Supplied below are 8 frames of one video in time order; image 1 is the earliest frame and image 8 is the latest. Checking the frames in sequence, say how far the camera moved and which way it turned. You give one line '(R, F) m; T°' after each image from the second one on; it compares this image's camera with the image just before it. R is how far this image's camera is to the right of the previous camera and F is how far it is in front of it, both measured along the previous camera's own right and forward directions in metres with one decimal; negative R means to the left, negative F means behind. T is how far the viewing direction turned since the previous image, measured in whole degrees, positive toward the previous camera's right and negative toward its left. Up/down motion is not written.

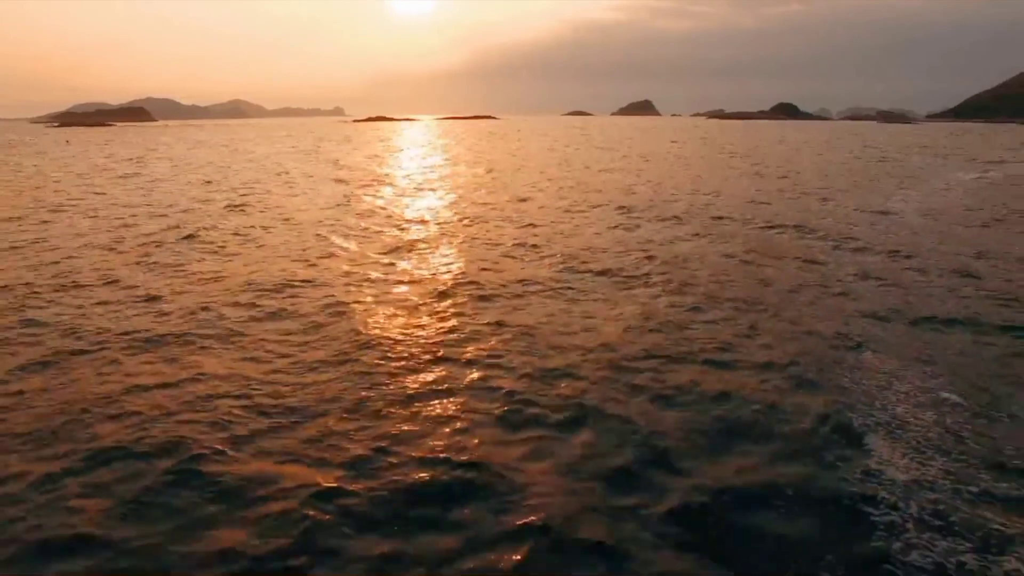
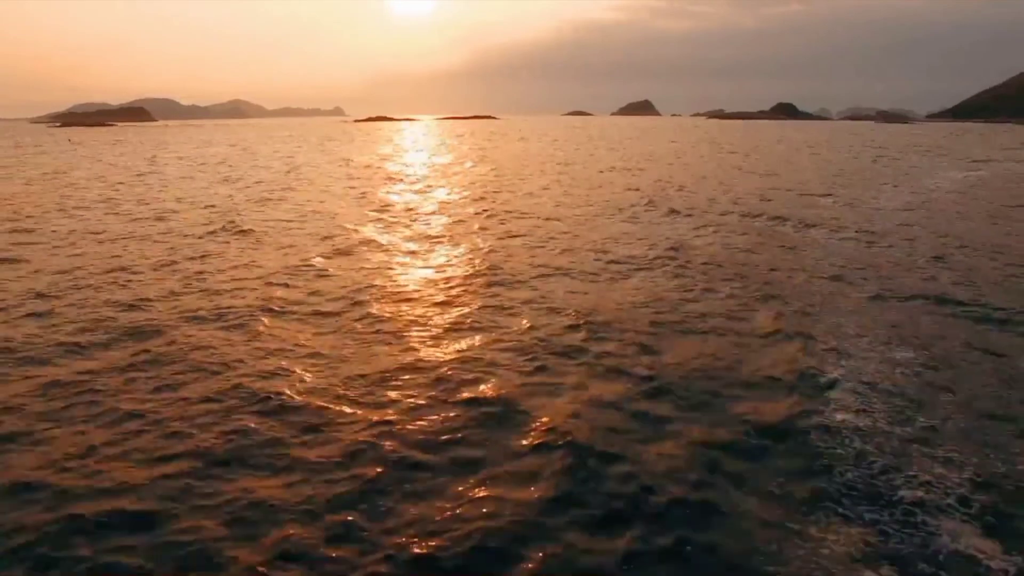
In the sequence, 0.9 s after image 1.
(-0.2, -1.6) m; 0°
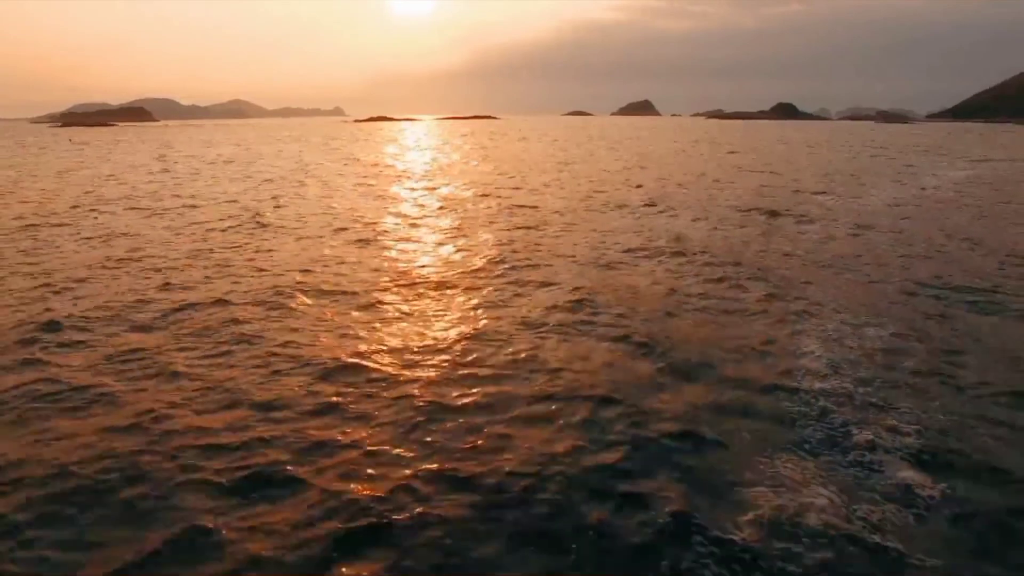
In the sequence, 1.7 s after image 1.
(-0.2, -1.3) m; 0°
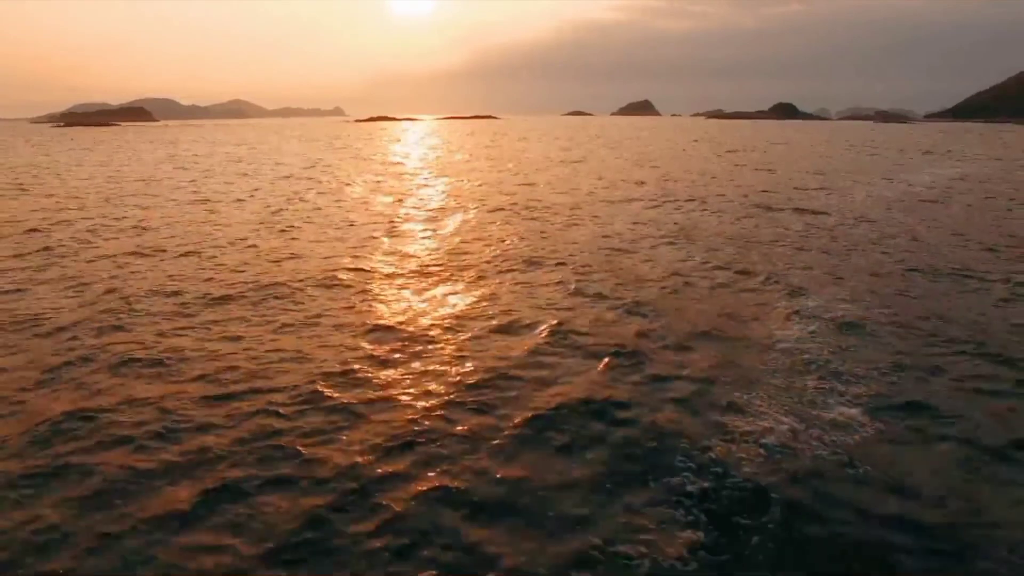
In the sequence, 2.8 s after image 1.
(-0.2, -1.6) m; 0°
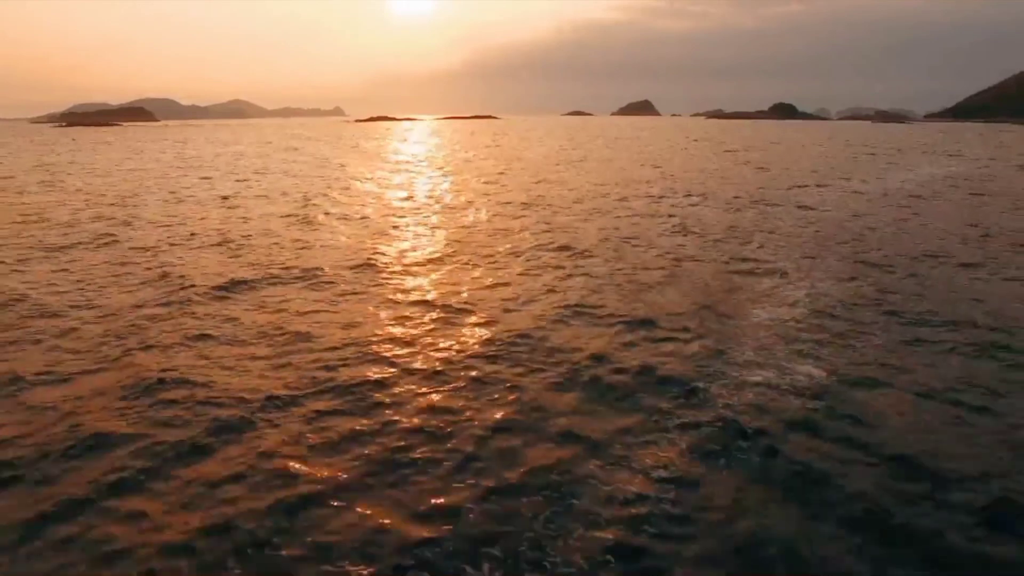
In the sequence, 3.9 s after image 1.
(-0.3, -1.5) m; 0°
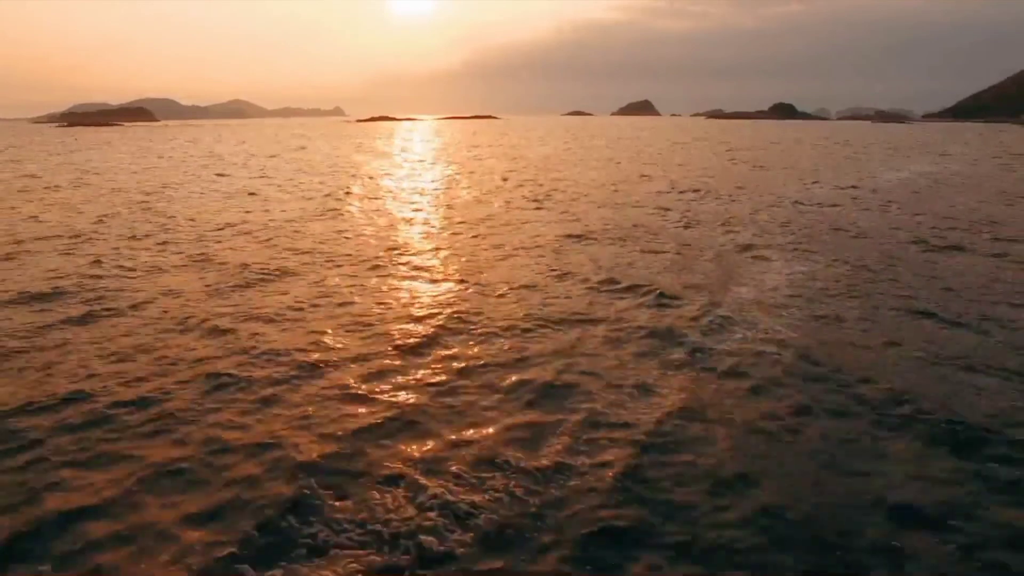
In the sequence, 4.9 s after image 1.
(-0.2, -1.5) m; 0°
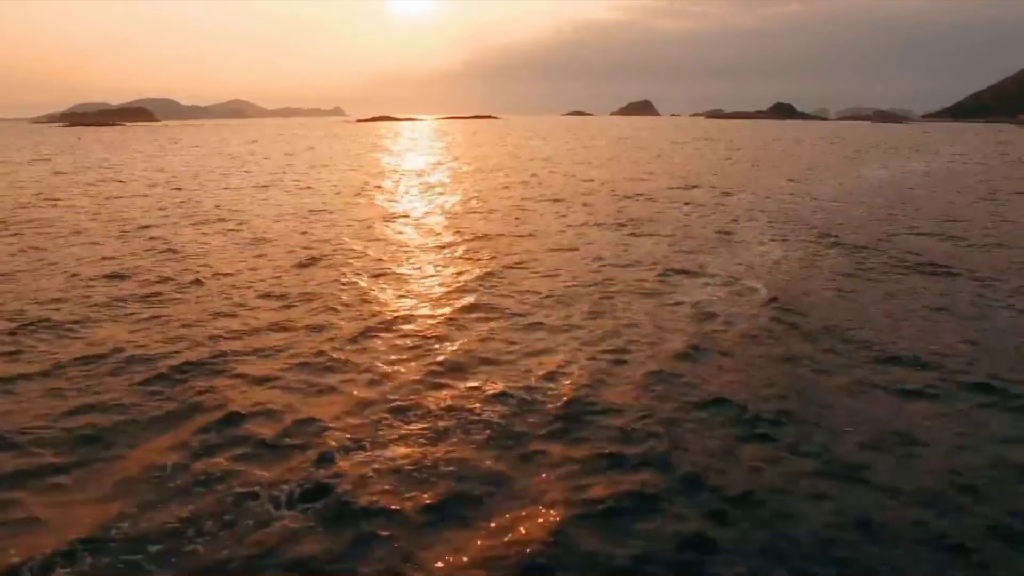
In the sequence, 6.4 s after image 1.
(-0.2, -1.5) m; 0°
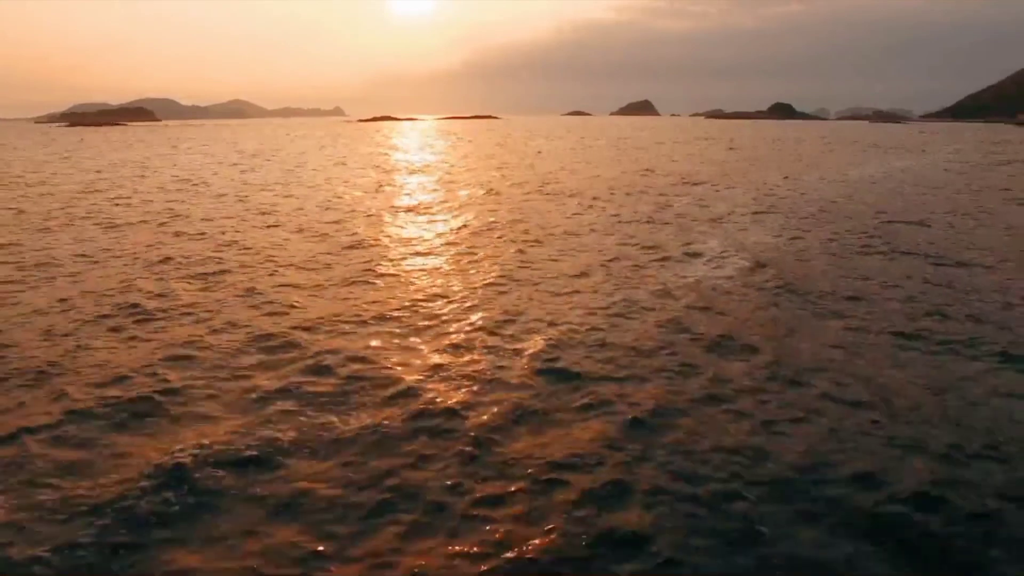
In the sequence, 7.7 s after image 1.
(-0.2, -1.3) m; 0°
